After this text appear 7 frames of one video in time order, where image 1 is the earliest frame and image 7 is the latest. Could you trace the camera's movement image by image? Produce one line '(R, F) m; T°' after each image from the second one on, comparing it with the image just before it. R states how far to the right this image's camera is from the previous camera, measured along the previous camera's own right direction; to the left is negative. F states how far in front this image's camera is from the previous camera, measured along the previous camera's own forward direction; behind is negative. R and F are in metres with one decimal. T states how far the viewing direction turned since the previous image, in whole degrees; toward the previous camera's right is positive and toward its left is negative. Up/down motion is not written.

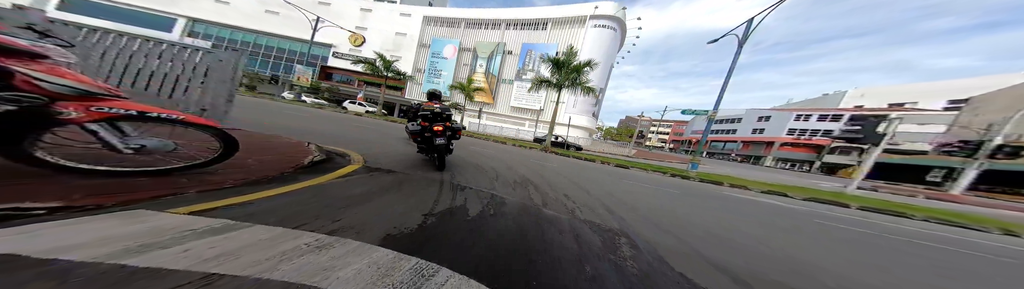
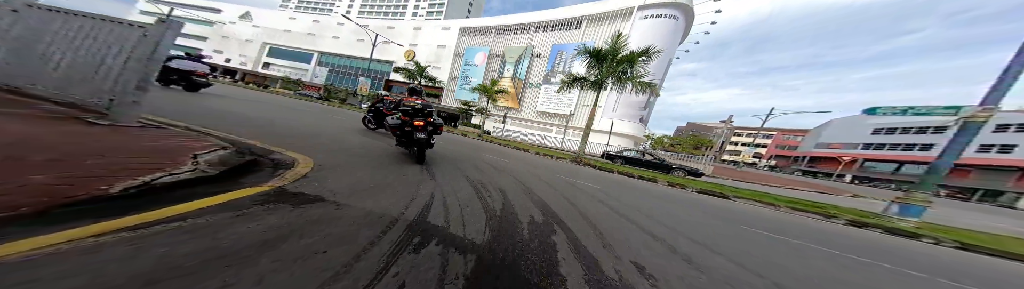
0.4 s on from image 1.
(+0.1, +0.8) m; -9°
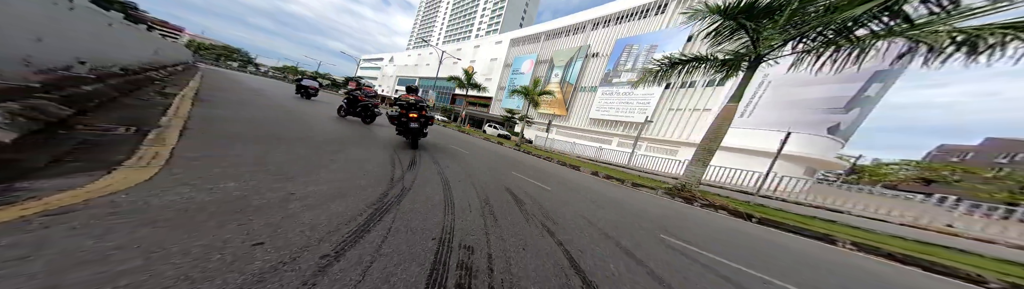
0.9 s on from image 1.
(0.0, +1.2) m; -16°
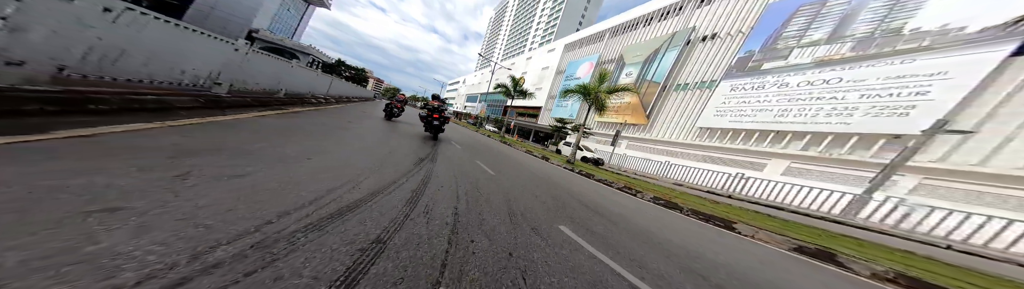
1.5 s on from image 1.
(0.0, +1.4) m; -18°
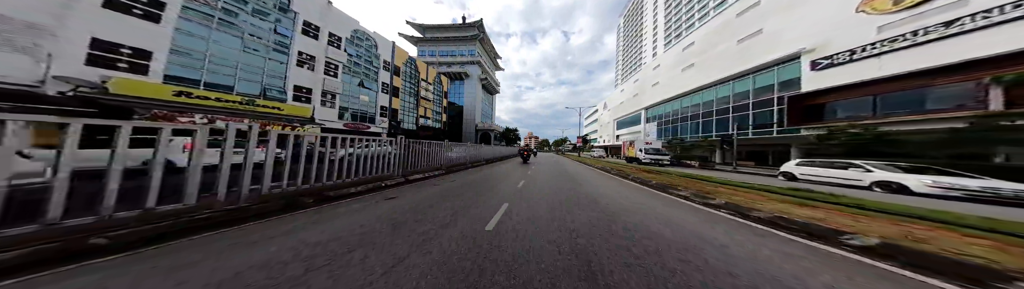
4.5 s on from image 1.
(-4.1, +8.9) m; -47°
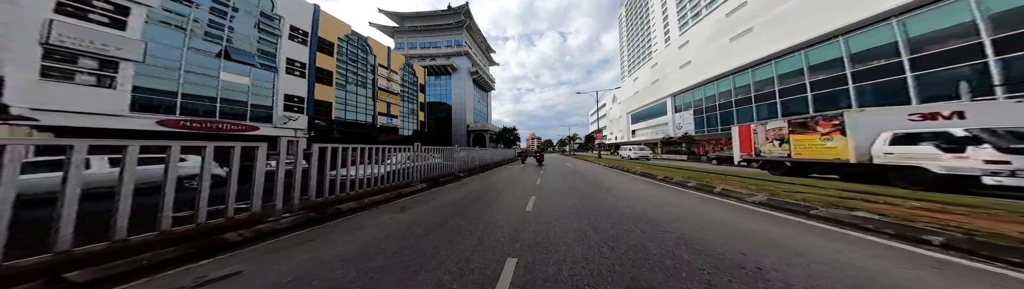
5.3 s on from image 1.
(+0.4, +3.1) m; -1°
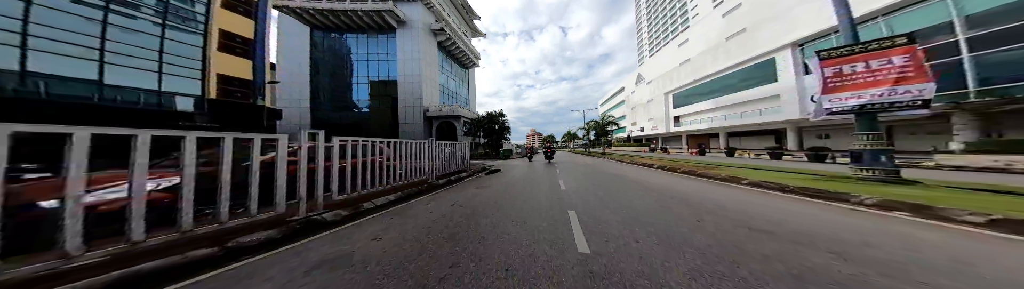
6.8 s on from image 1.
(+1.1, +6.9) m; -1°
